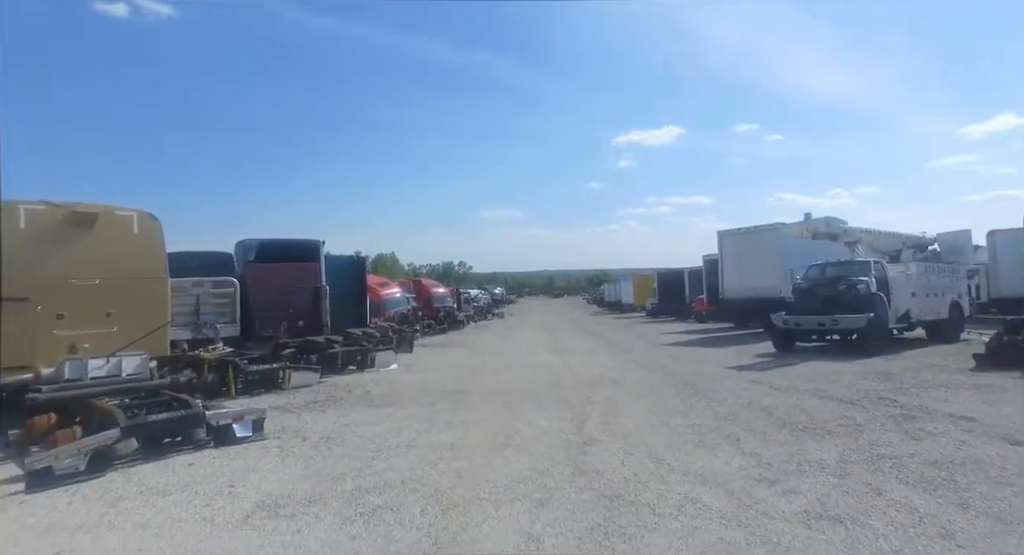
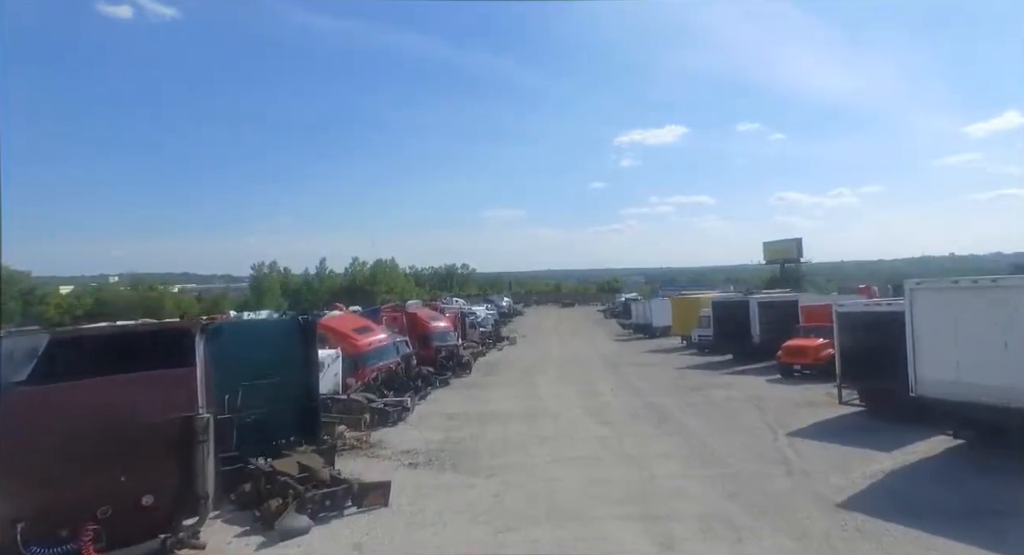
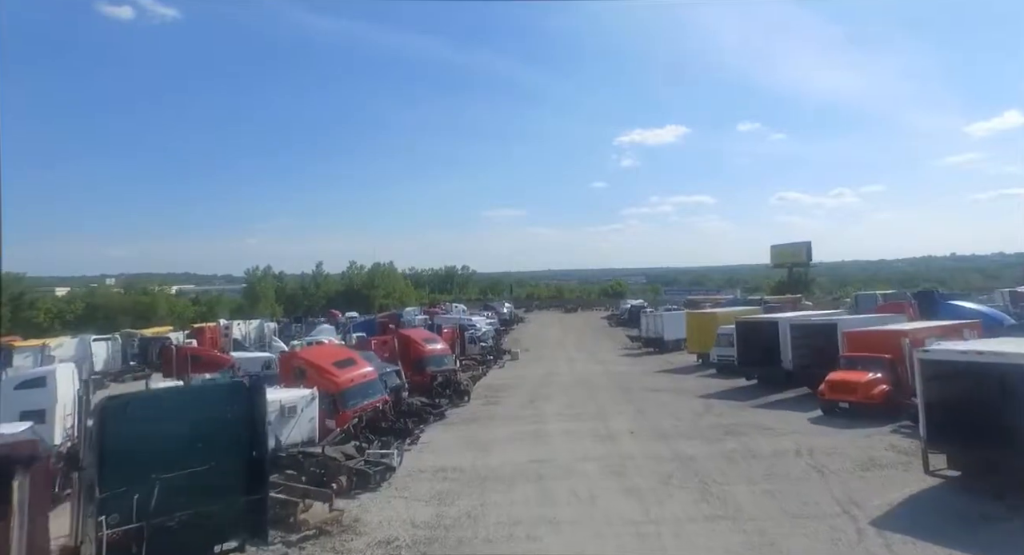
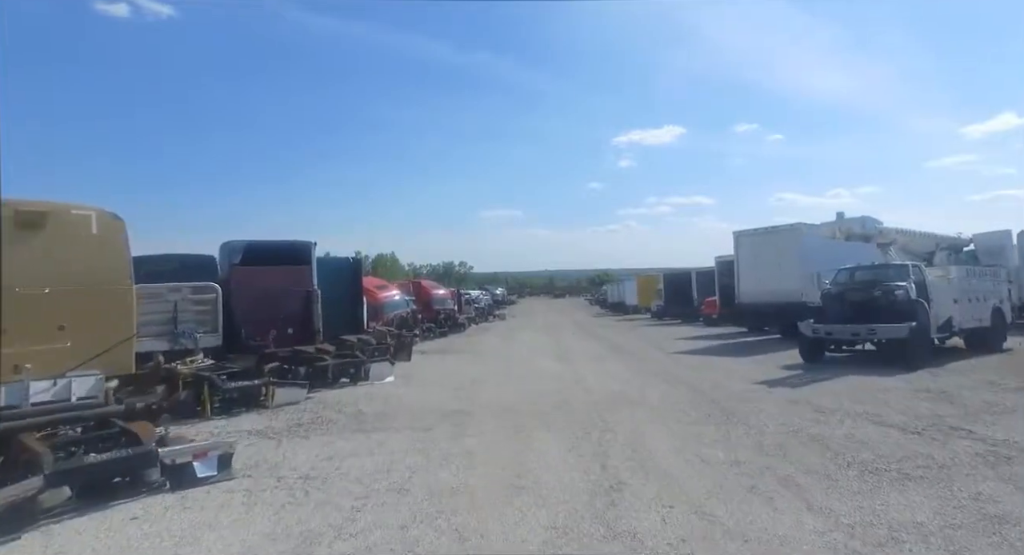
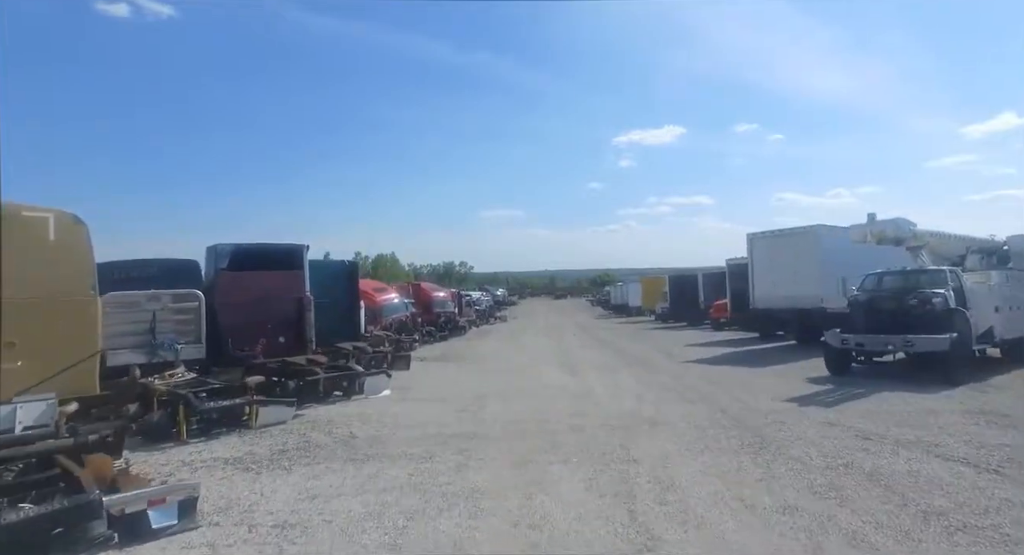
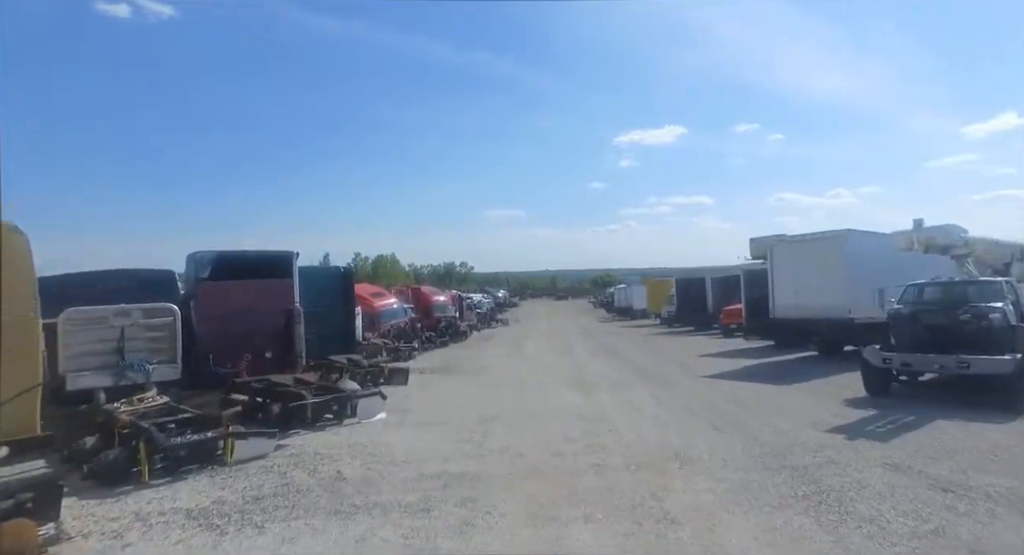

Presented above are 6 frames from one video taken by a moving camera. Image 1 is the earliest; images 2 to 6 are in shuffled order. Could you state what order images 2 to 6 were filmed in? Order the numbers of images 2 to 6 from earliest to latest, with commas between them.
4, 5, 6, 2, 3
